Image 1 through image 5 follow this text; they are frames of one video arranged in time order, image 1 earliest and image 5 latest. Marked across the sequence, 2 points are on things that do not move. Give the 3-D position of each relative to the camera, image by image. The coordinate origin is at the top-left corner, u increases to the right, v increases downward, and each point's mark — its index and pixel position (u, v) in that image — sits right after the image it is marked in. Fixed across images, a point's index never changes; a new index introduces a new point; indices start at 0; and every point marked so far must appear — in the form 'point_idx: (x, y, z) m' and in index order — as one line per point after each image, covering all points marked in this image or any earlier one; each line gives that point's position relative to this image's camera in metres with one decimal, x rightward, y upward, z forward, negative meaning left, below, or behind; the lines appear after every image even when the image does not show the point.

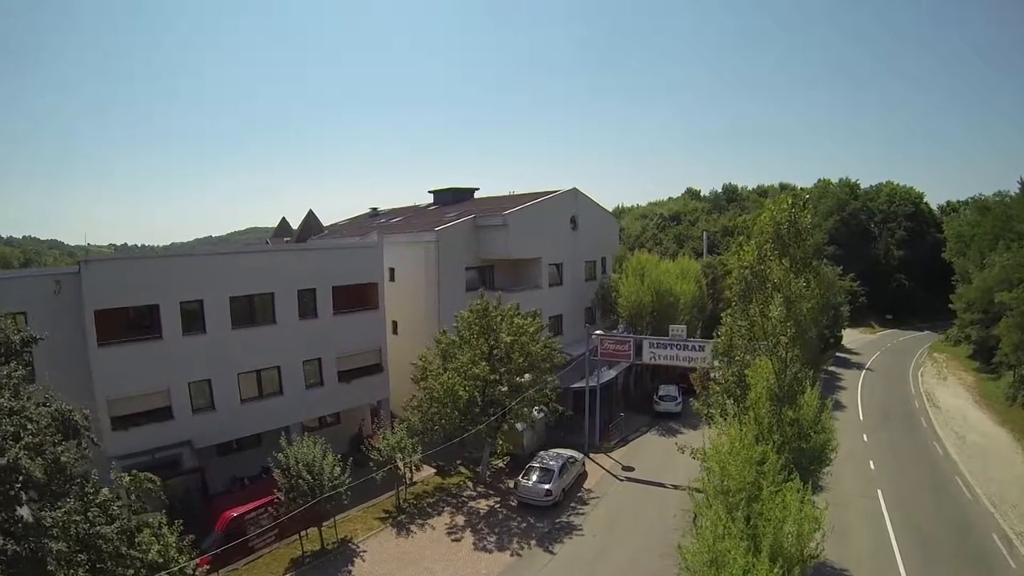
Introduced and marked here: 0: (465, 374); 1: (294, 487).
0: (-1.7, -3.1, +19.9) m
1: (-6.9, -6.3, +17.8) m
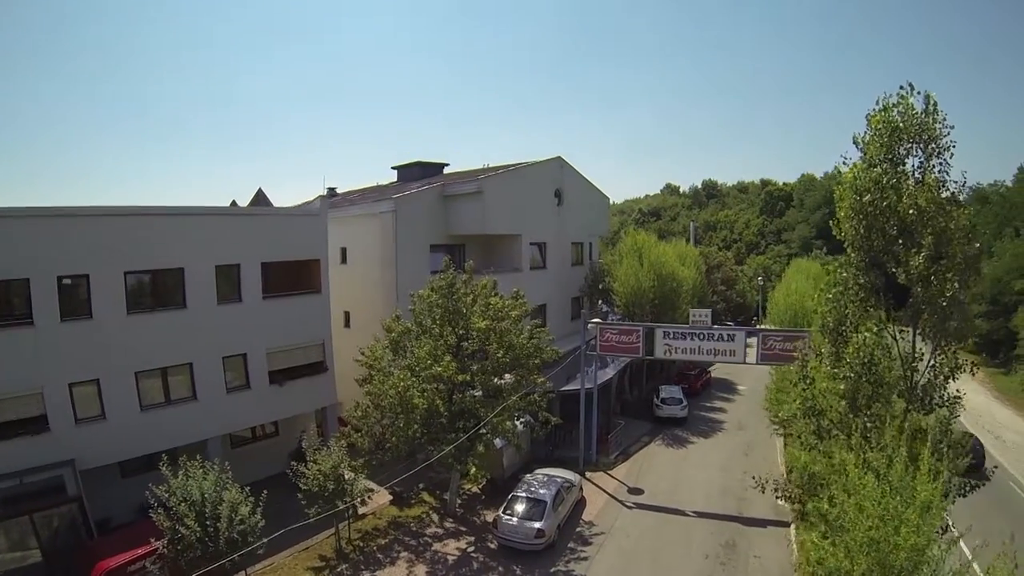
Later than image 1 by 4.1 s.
0: (-2.3, -2.3, +14.8) m
1: (-7.4, -5.5, +12.4) m
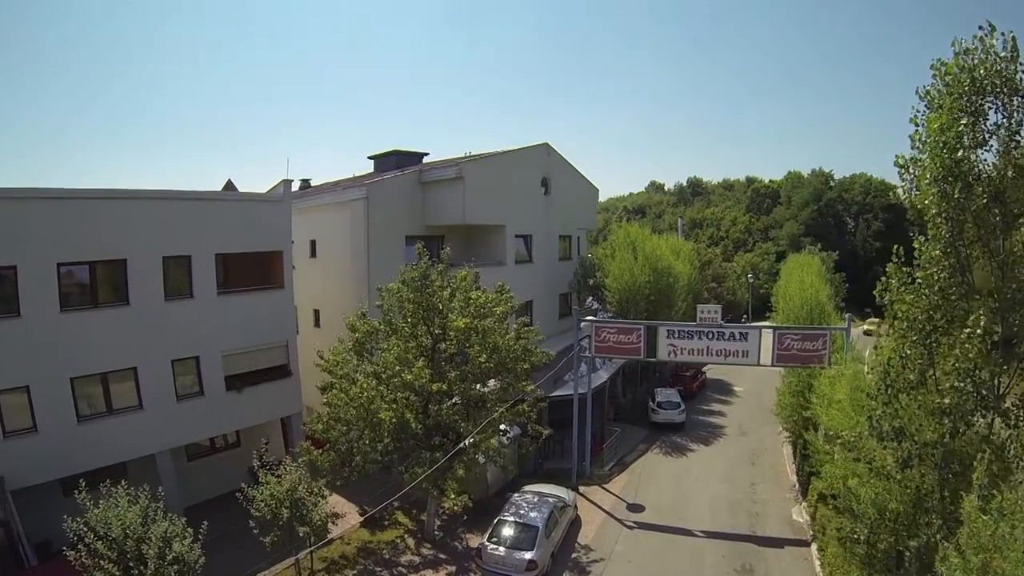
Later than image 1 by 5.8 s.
0: (-2.6, -2.1, +12.8) m
1: (-7.6, -5.3, +10.2) m
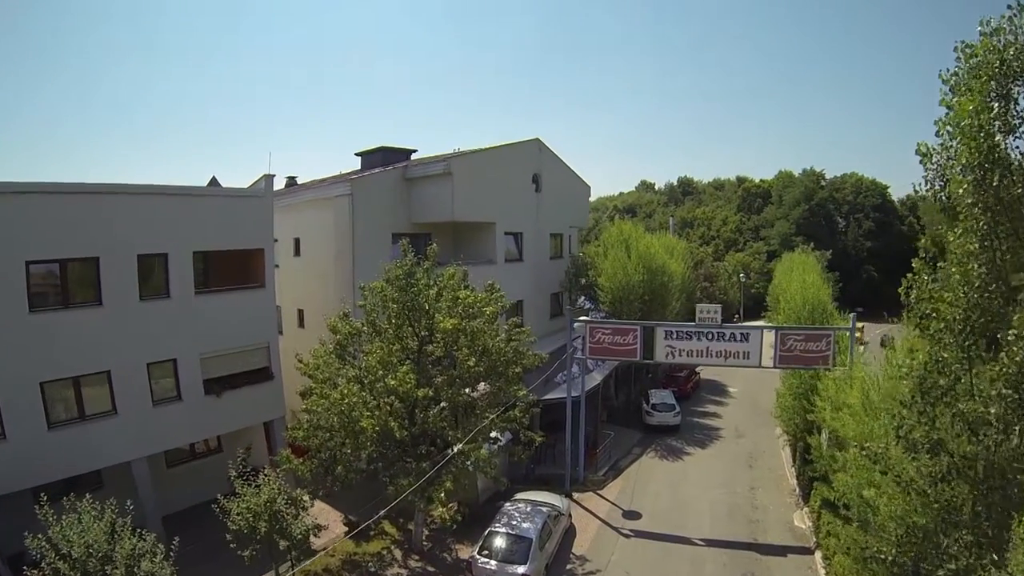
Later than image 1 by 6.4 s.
0: (-2.8, -2.1, +12.1) m
1: (-7.7, -5.3, +9.5) m
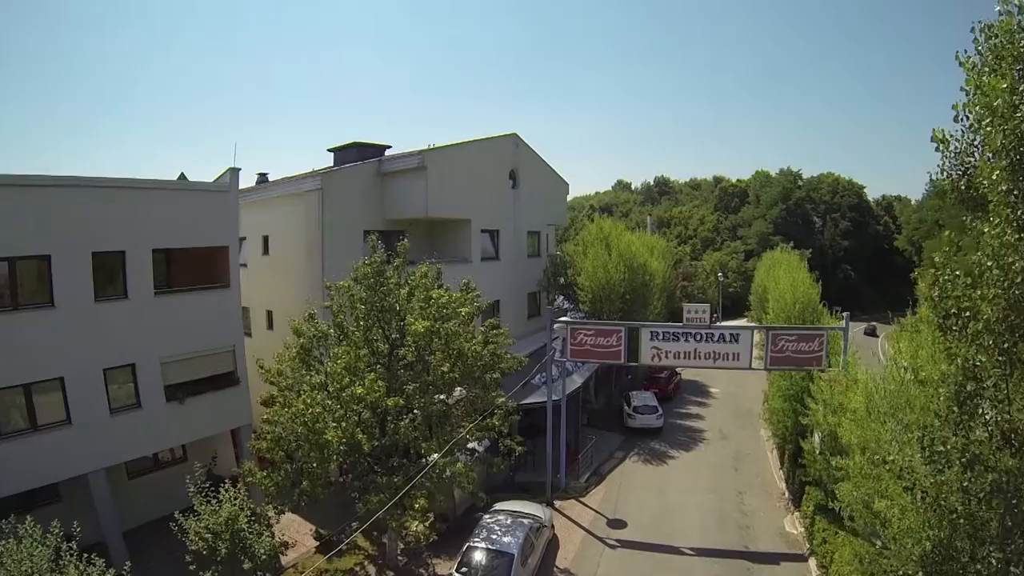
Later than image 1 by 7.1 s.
0: (-3.2, -2.1, +11.3) m
1: (-8.0, -5.3, +8.4) m
